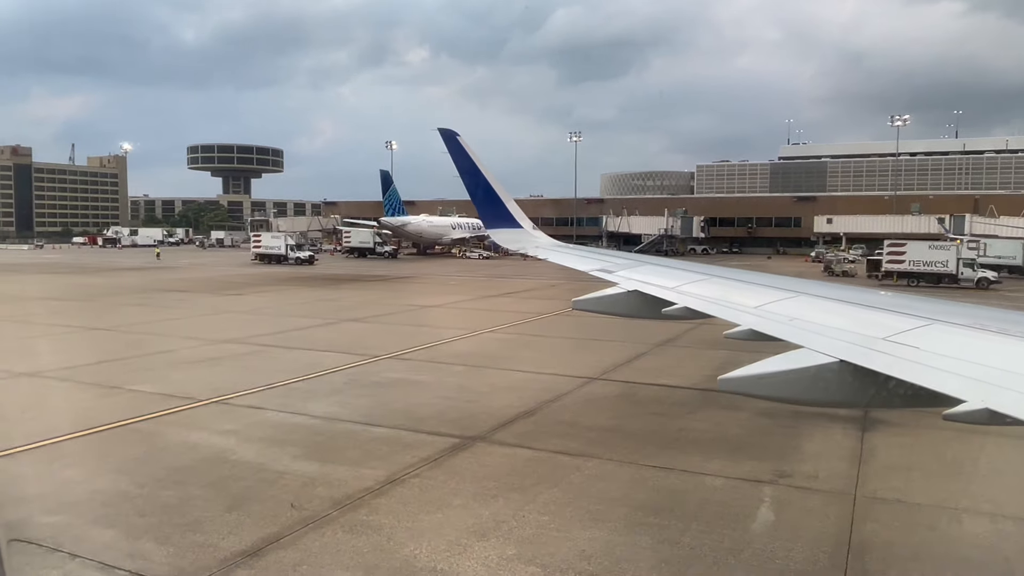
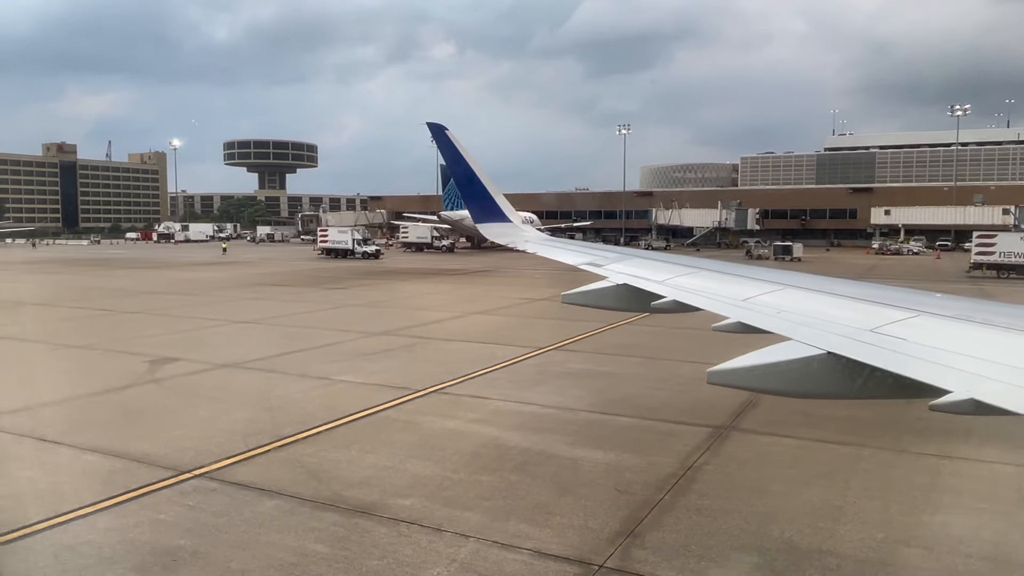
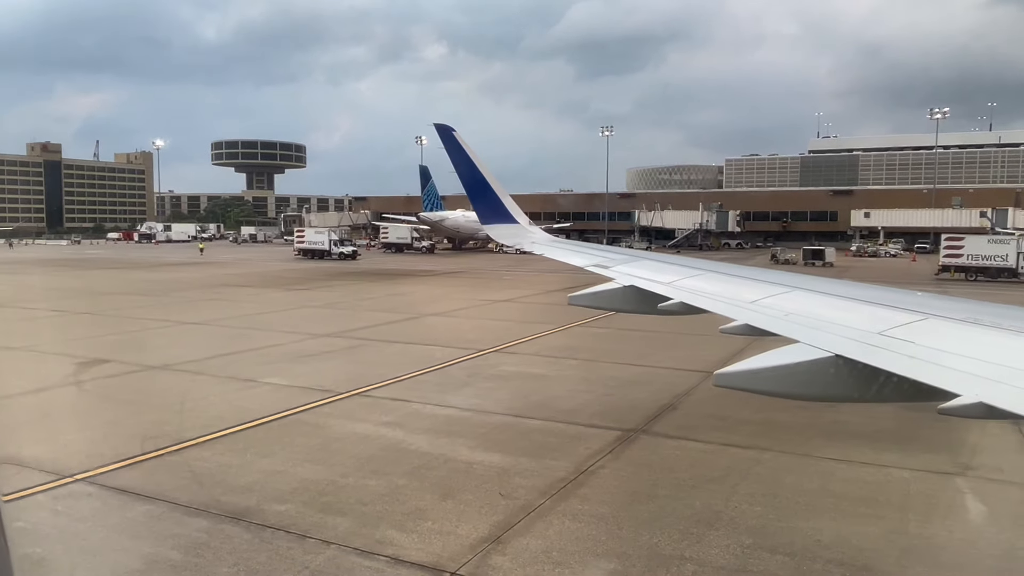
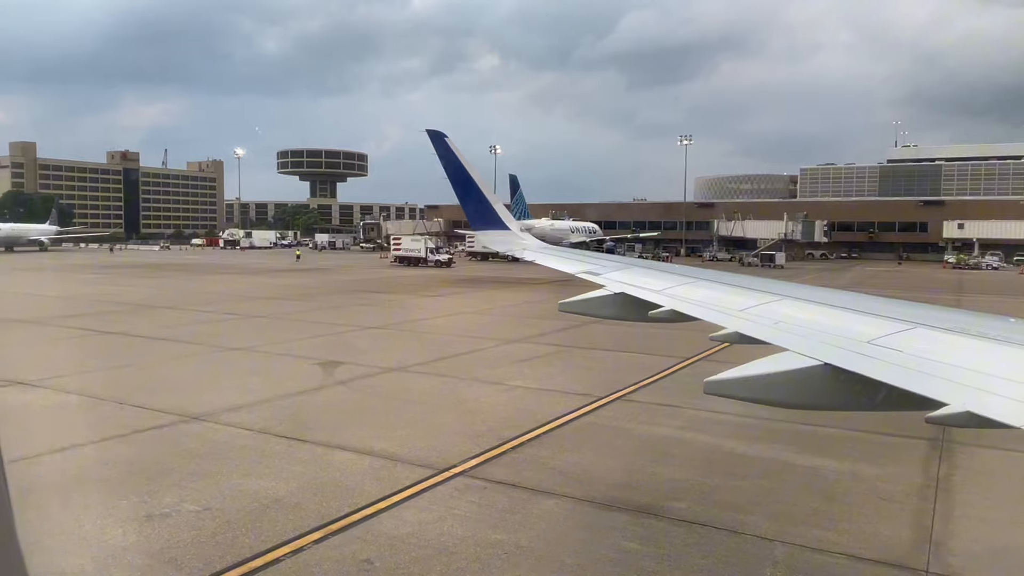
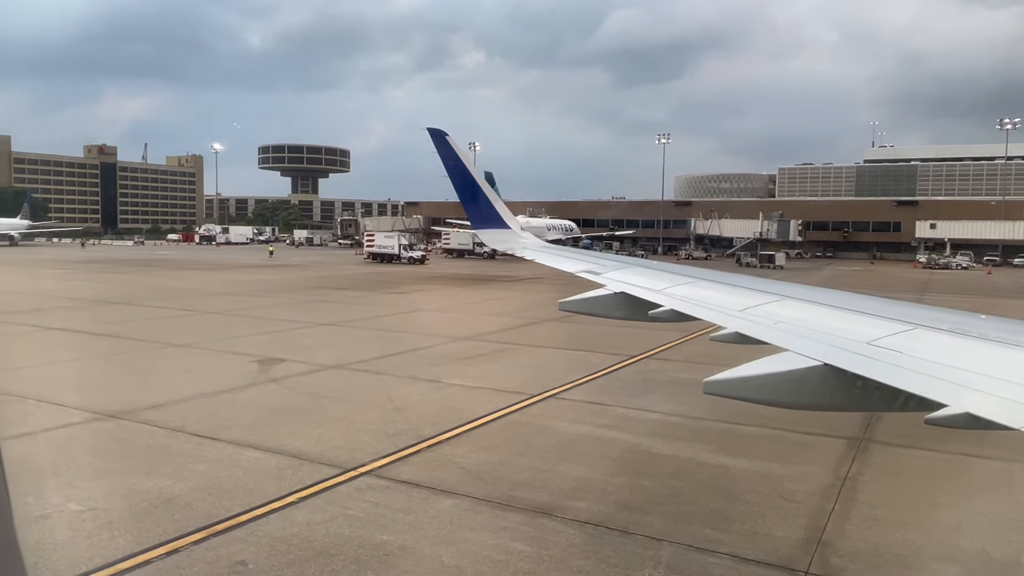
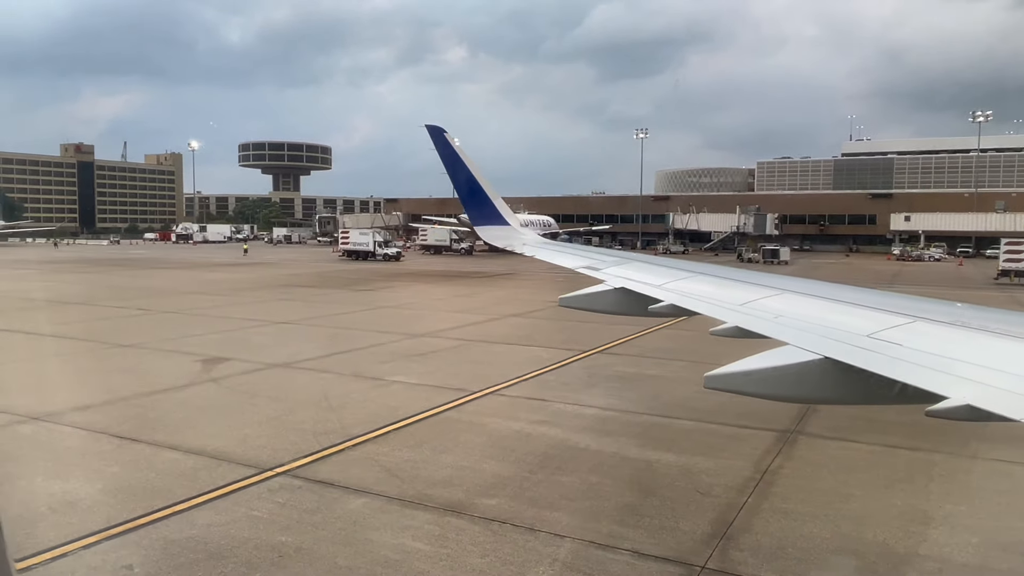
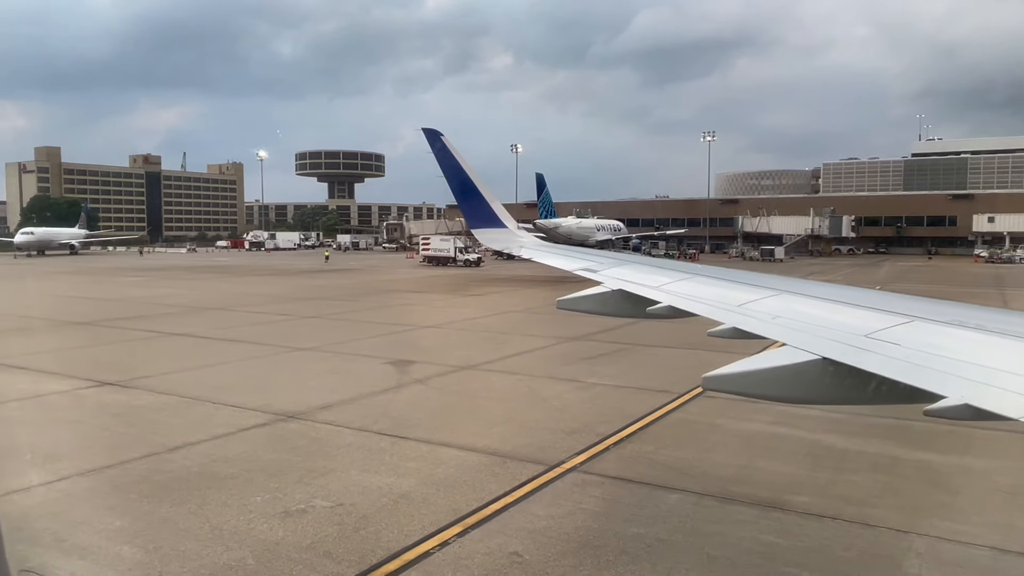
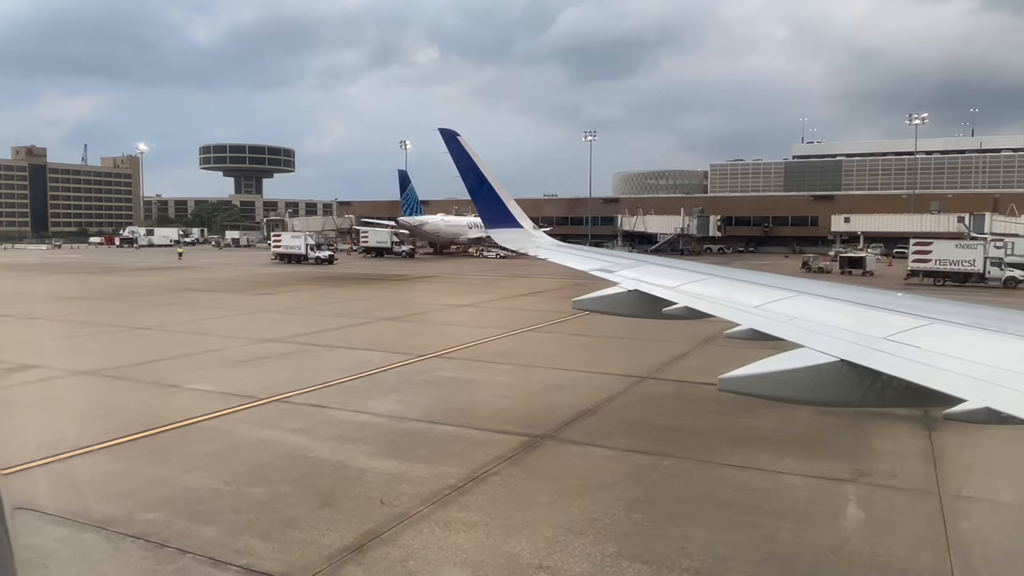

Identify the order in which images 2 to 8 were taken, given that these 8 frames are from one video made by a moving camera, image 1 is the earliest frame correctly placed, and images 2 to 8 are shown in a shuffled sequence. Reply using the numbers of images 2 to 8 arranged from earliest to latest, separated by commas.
8, 3, 2, 6, 5, 4, 7
